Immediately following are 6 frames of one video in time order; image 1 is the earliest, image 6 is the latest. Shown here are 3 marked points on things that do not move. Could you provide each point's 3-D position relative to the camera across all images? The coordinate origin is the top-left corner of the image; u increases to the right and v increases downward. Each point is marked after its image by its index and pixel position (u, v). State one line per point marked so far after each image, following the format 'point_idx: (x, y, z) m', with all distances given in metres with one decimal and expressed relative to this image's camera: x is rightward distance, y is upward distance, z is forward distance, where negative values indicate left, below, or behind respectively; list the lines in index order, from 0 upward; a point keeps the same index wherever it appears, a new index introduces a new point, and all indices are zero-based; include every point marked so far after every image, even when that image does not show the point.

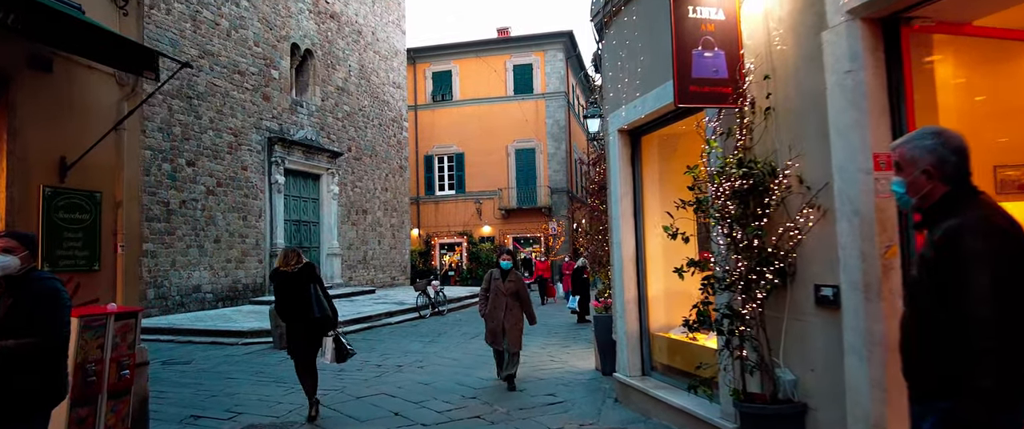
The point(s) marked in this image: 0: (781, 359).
0: (+1.4, -0.8, +3.5) m
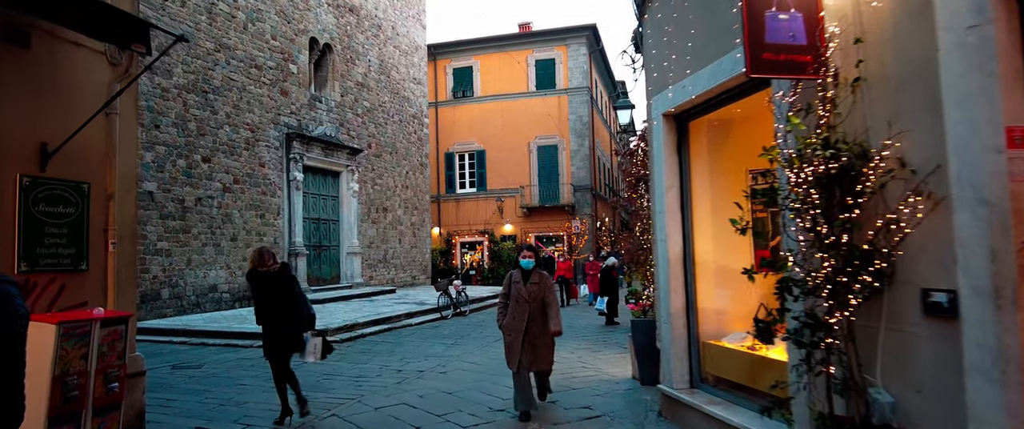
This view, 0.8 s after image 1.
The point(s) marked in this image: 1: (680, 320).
0: (+1.6, -0.7, +2.9) m
1: (+1.3, -0.8, +4.9) m
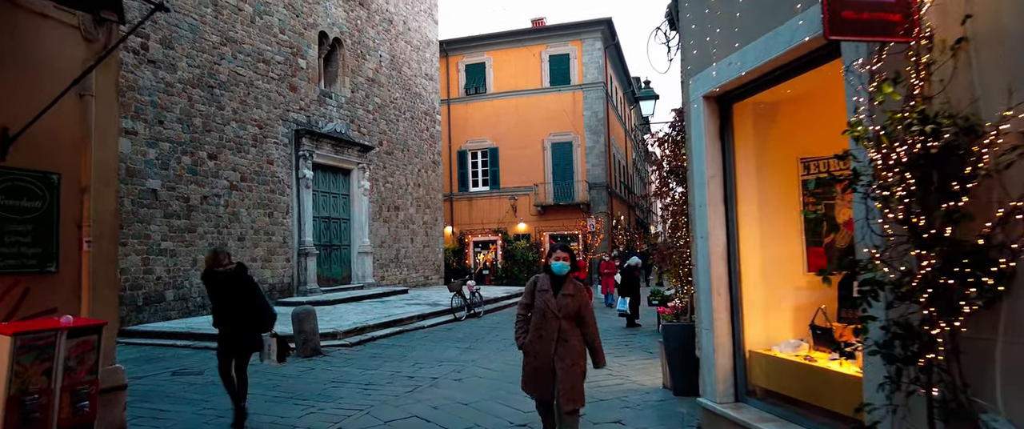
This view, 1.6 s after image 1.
0: (+1.7, -0.7, +2.4) m
1: (+1.4, -0.7, +4.4) m
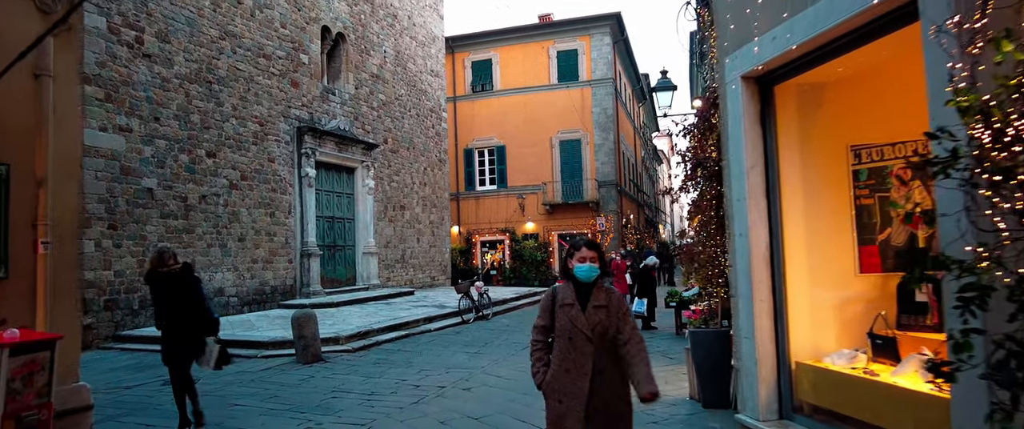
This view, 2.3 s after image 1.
0: (+1.8, -0.6, +1.9) m
1: (+1.5, -0.7, +3.9) m
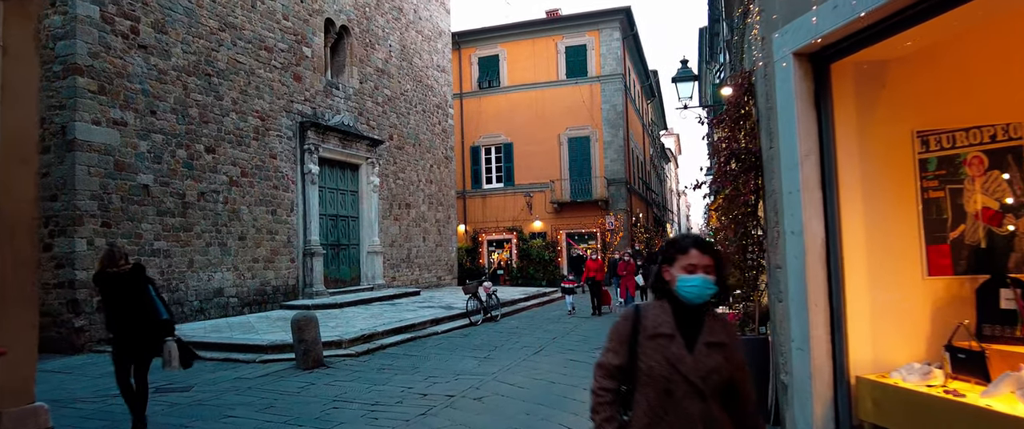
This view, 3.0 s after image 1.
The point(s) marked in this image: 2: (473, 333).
0: (+1.9, -0.6, +1.4) m
1: (+1.6, -0.7, +3.4) m
2: (-0.6, -1.9, +10.5) m
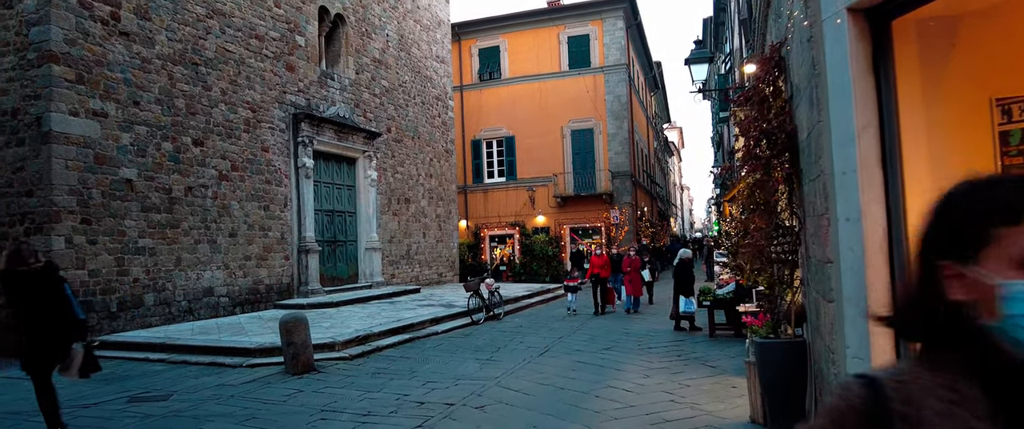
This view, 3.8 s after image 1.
0: (+1.9, -0.5, +0.9) m
1: (+1.6, -0.6, +2.9) m
2: (-0.6, -1.8, +10.0) m
